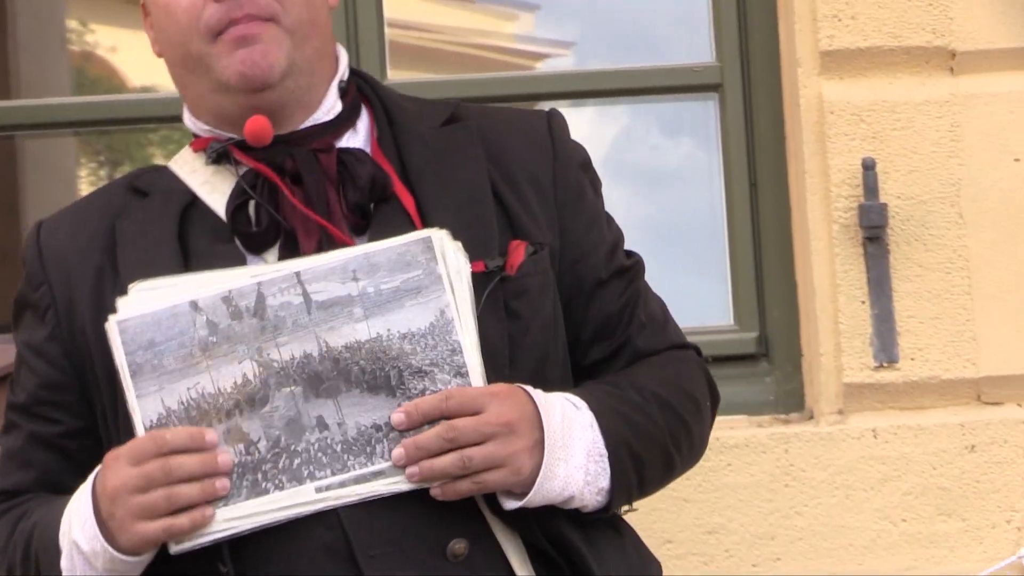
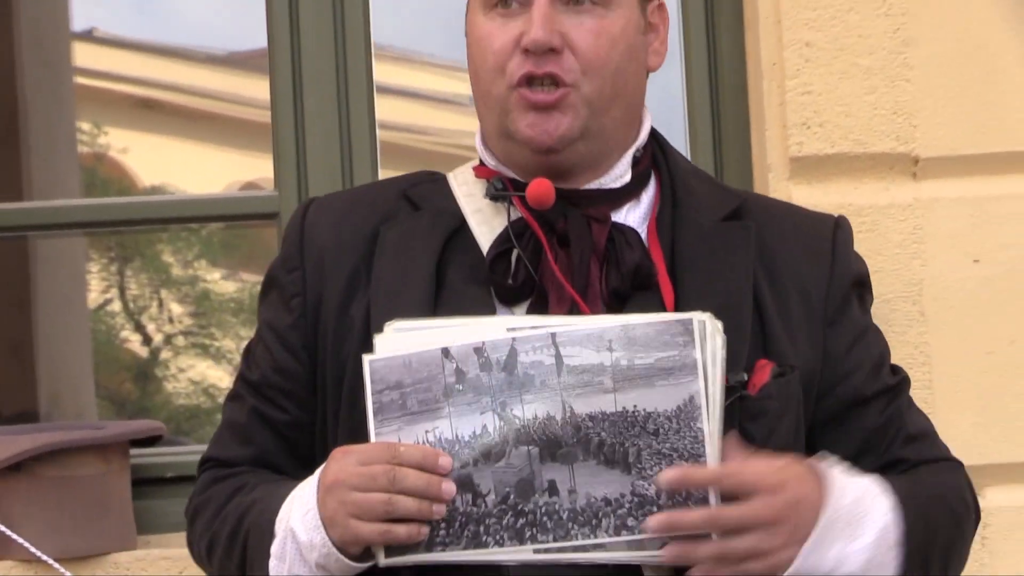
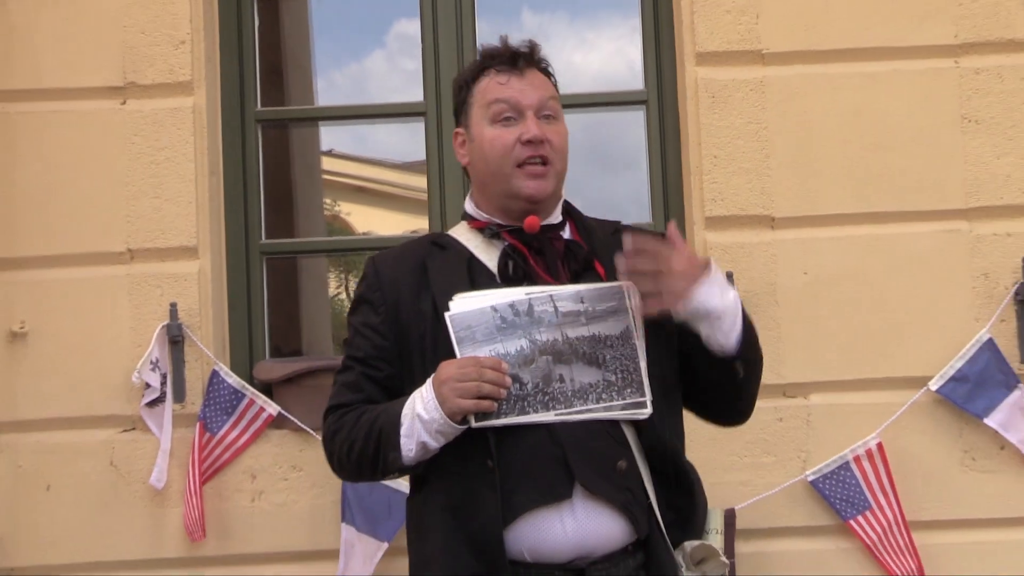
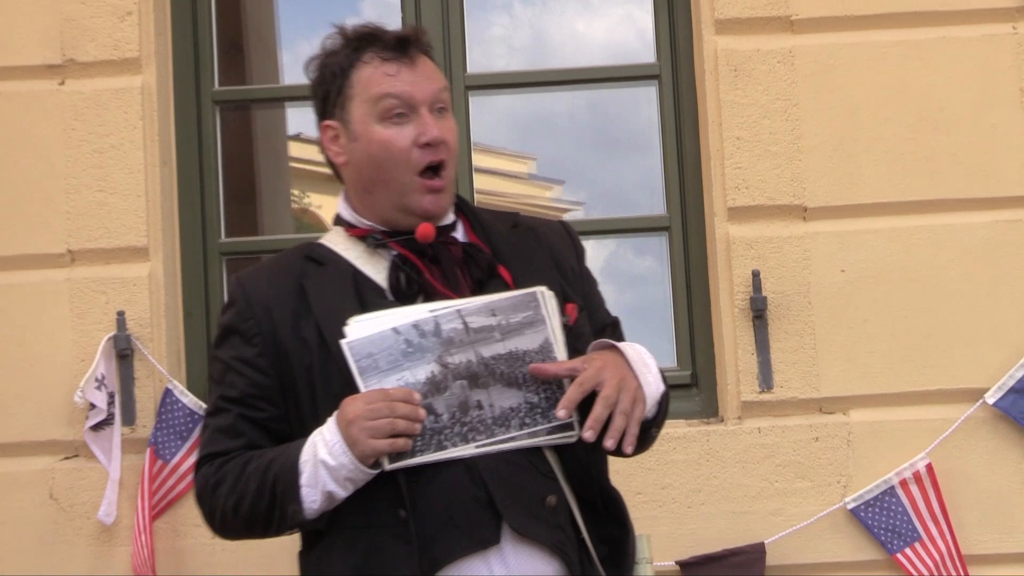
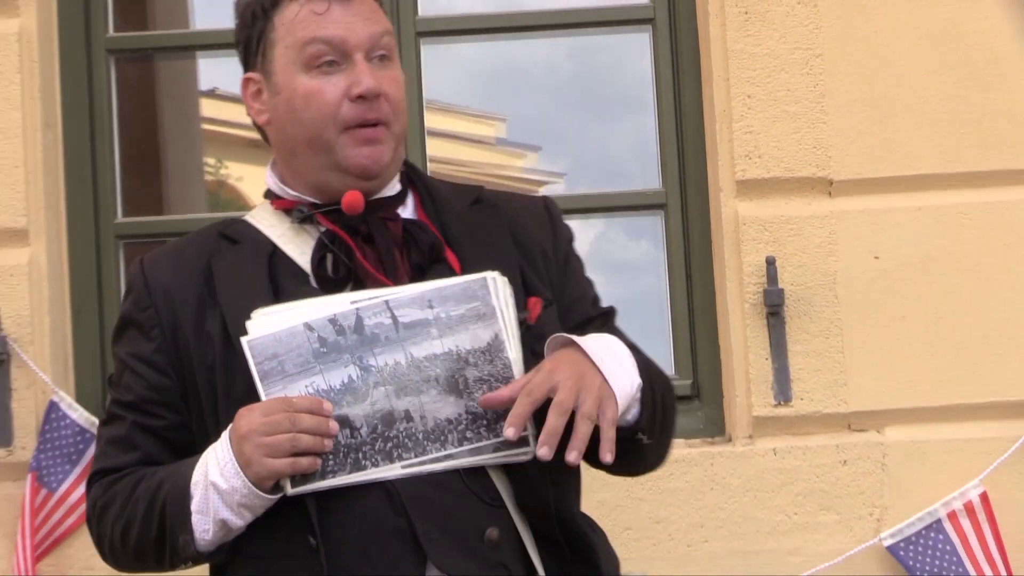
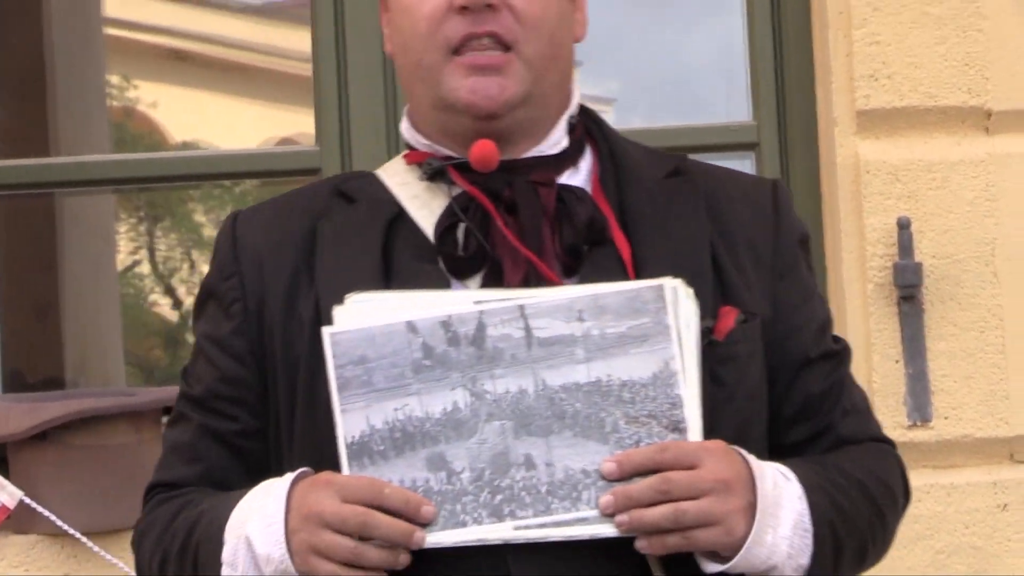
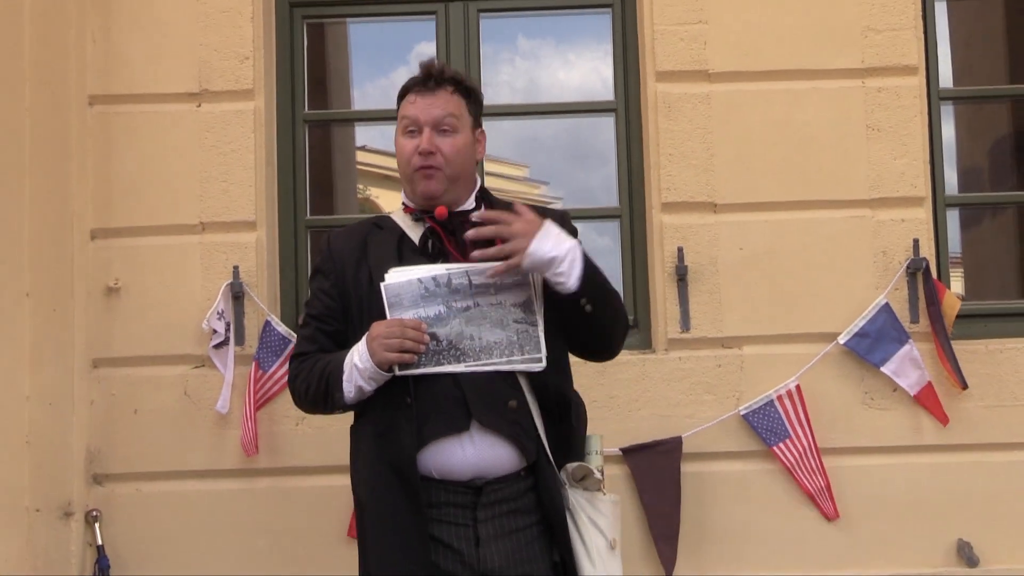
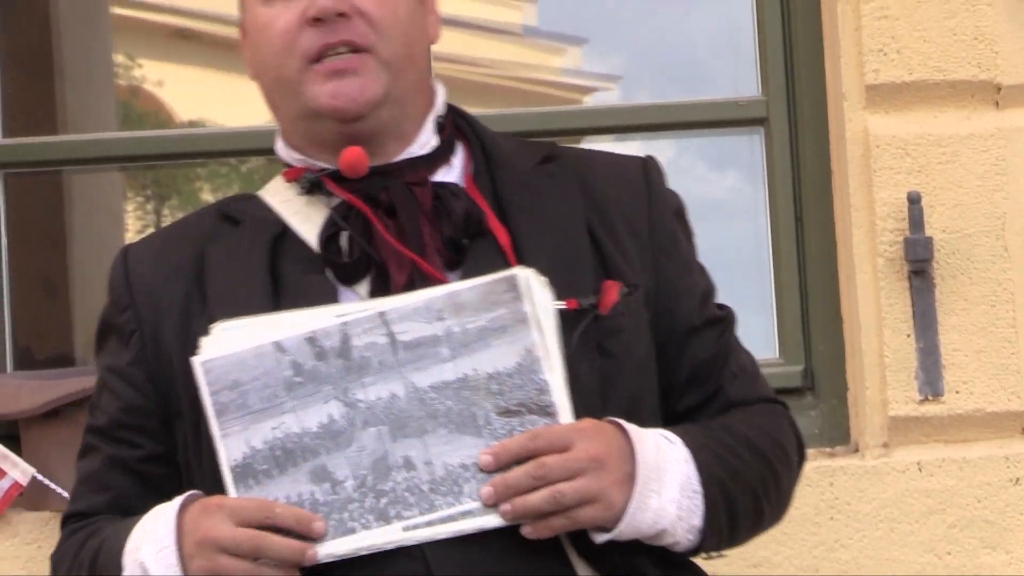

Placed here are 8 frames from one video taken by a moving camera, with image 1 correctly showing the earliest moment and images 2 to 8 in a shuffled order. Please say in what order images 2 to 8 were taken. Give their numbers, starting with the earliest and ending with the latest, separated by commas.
8, 6, 2, 5, 4, 3, 7
